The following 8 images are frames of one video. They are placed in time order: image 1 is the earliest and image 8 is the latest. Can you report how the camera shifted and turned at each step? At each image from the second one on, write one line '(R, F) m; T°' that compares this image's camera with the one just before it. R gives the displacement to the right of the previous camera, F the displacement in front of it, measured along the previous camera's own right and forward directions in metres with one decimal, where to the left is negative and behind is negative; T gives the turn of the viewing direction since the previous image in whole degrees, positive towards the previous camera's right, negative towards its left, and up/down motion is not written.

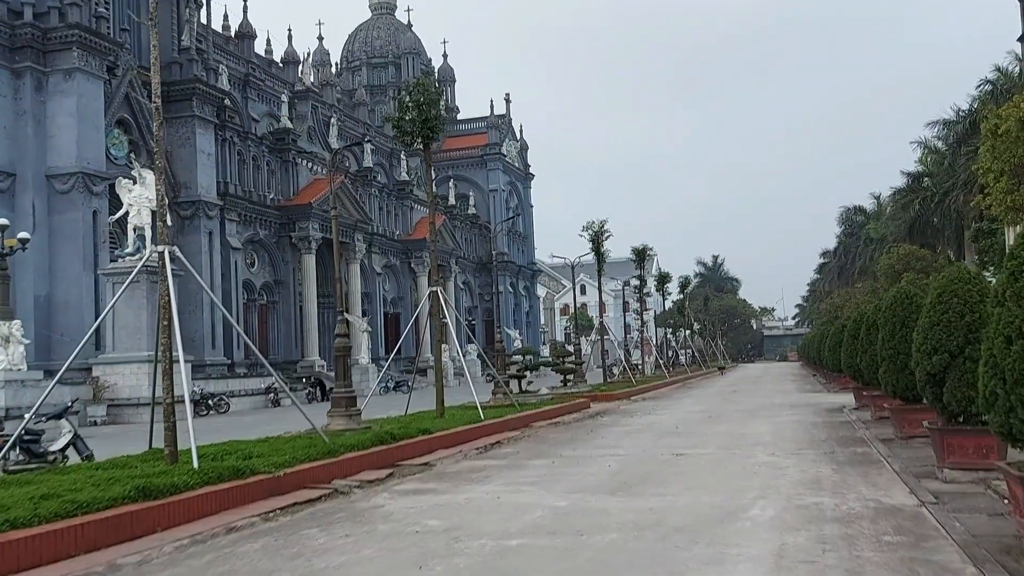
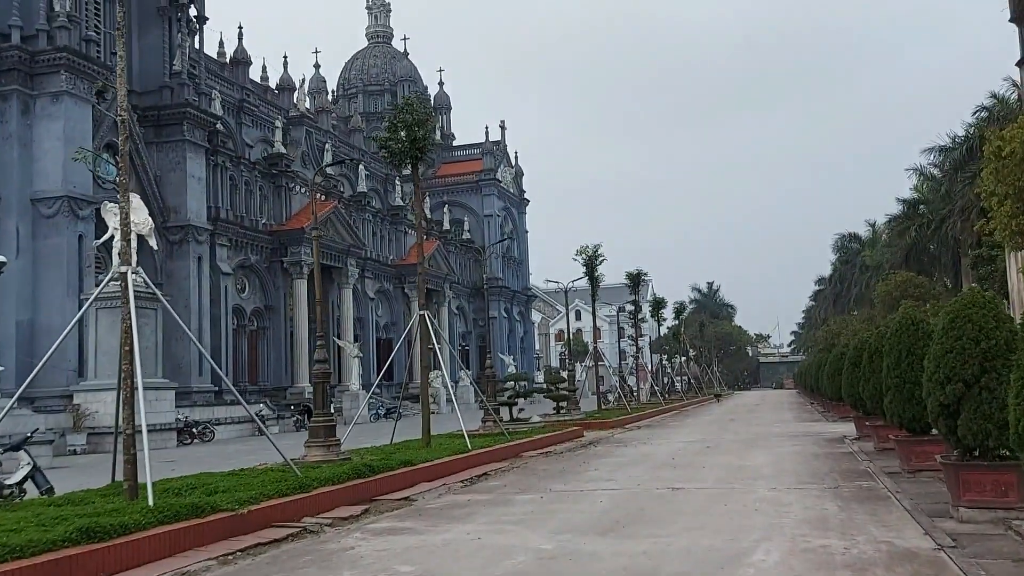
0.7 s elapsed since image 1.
(+0.1, +0.5) m; 0°
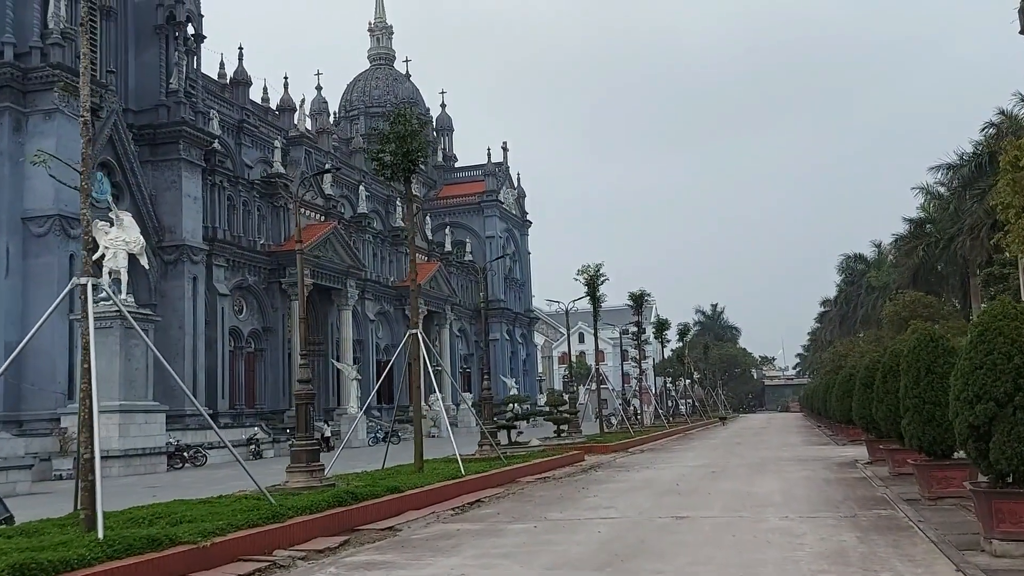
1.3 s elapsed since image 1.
(+0.1, +0.6) m; 0°
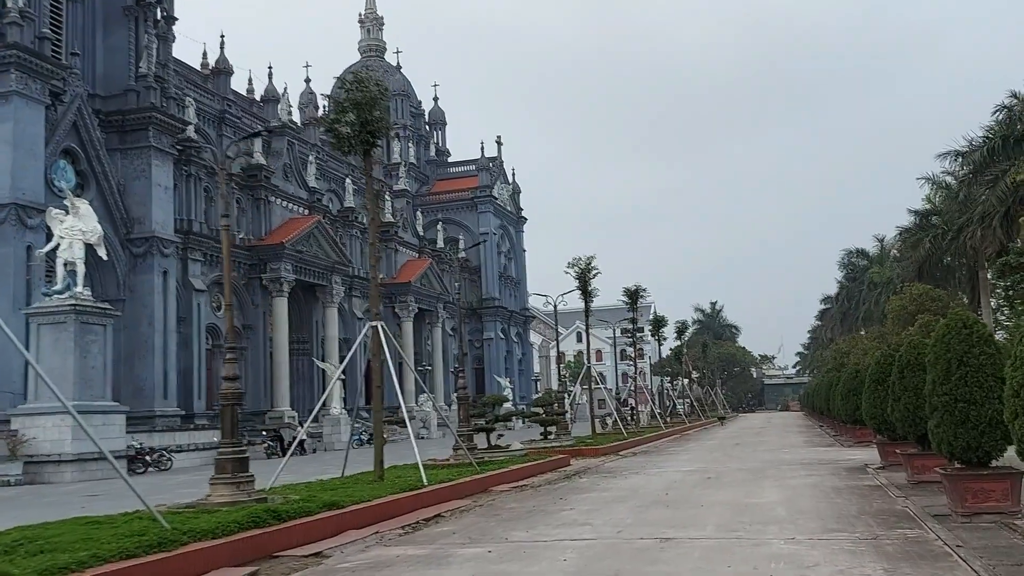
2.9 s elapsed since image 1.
(+0.5, +1.6) m; 0°
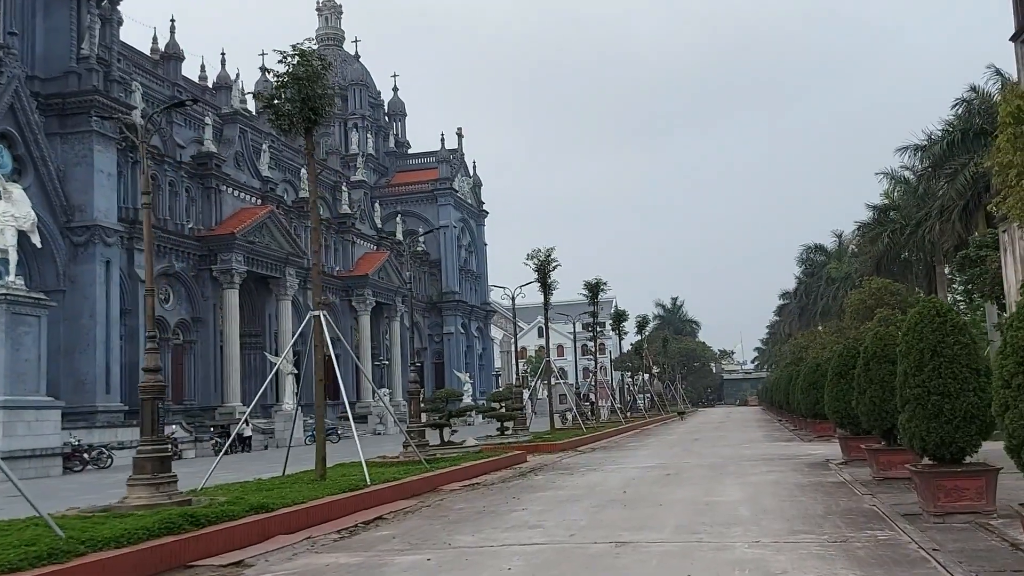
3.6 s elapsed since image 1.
(+0.2, +0.7) m; +3°
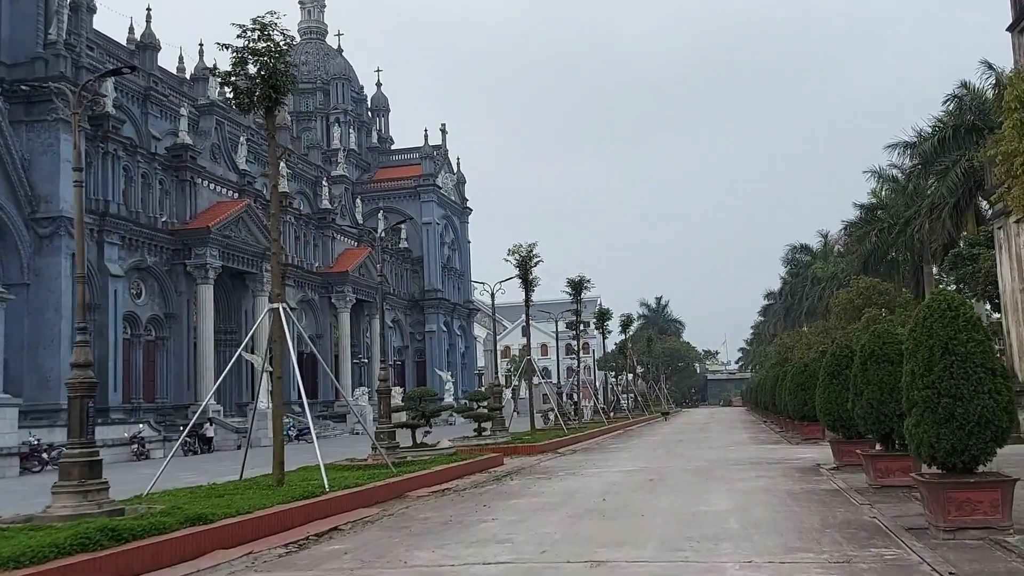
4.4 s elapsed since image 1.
(+0.2, +0.8) m; +1°
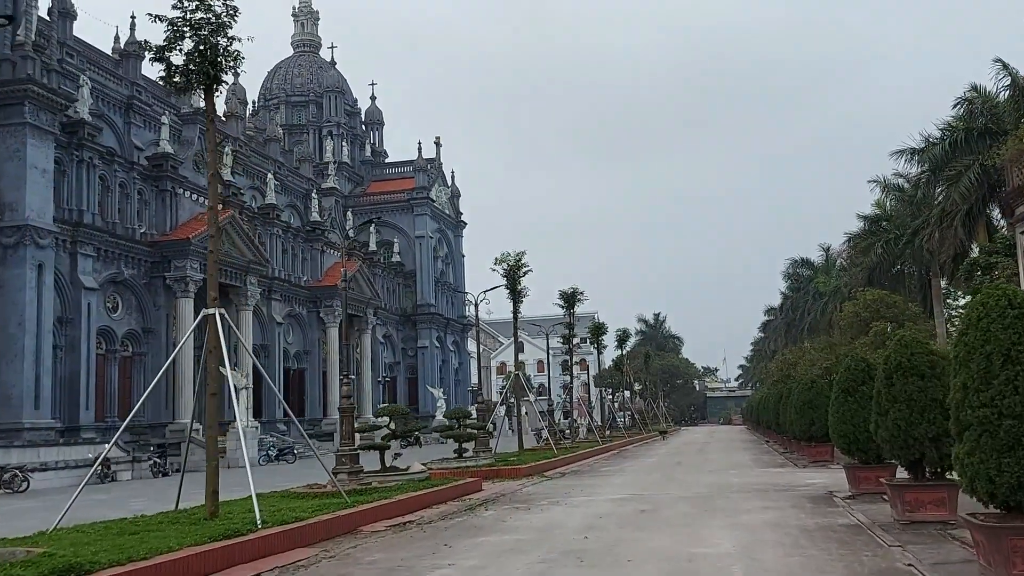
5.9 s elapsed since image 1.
(+0.3, +1.5) m; 0°
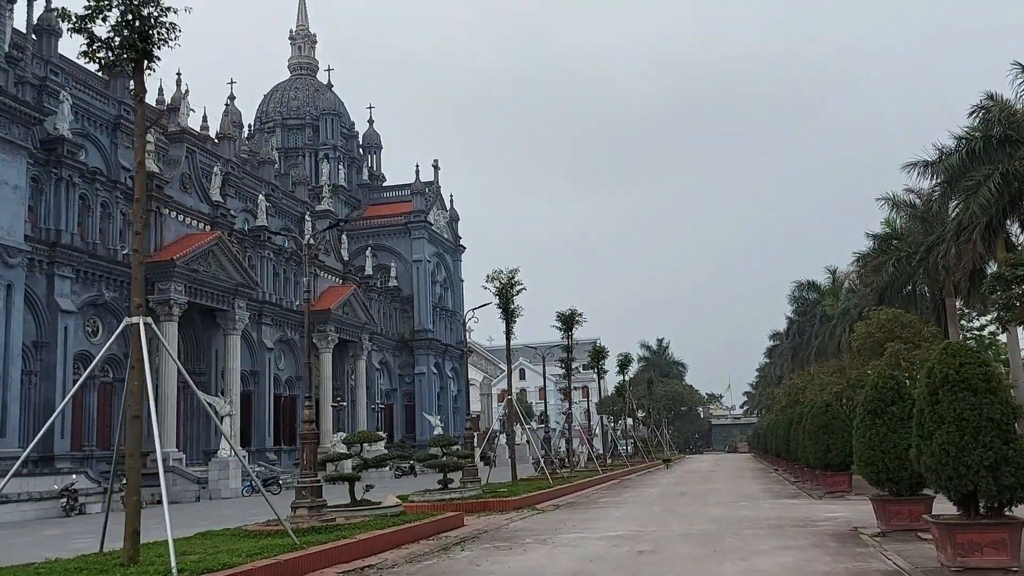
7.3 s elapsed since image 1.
(+0.3, +1.5) m; 0°
